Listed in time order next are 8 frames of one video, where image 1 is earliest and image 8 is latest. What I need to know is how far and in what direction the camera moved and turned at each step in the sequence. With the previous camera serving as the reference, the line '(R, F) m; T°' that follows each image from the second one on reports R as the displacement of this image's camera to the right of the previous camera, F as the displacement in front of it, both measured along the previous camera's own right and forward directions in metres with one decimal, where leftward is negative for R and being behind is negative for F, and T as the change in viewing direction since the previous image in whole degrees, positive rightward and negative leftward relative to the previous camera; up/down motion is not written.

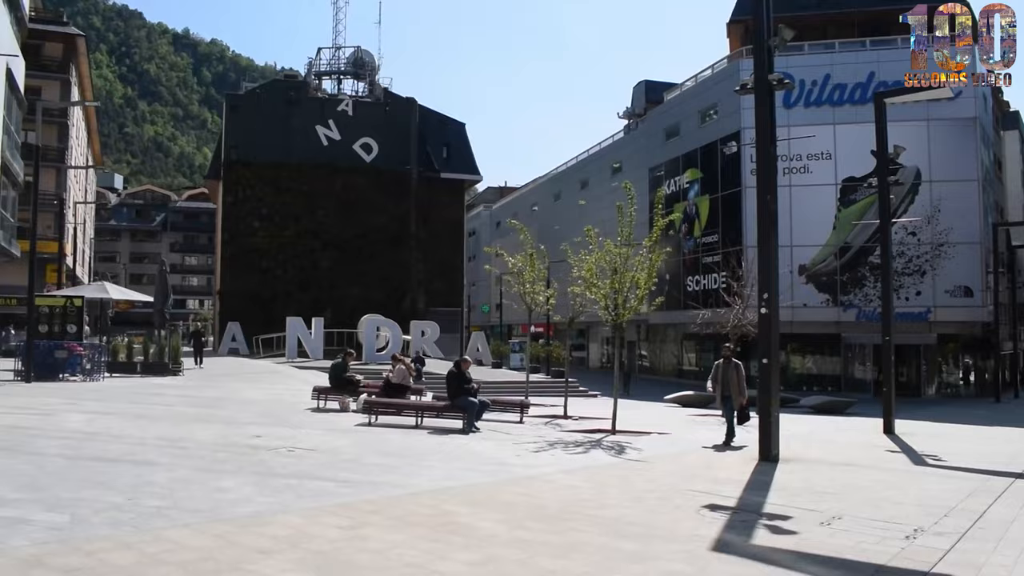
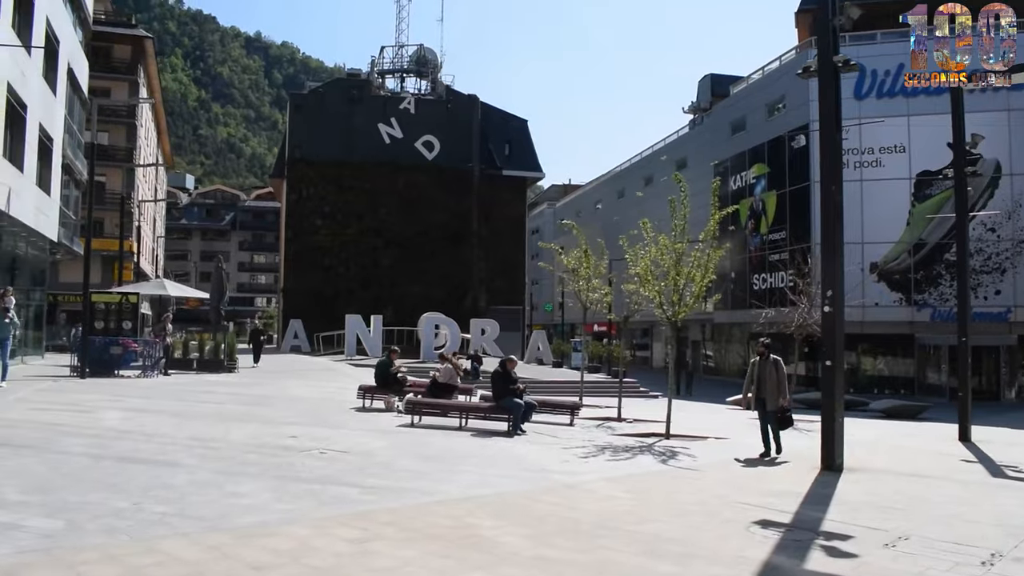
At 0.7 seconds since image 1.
(+0.3, +0.6) m; -4°
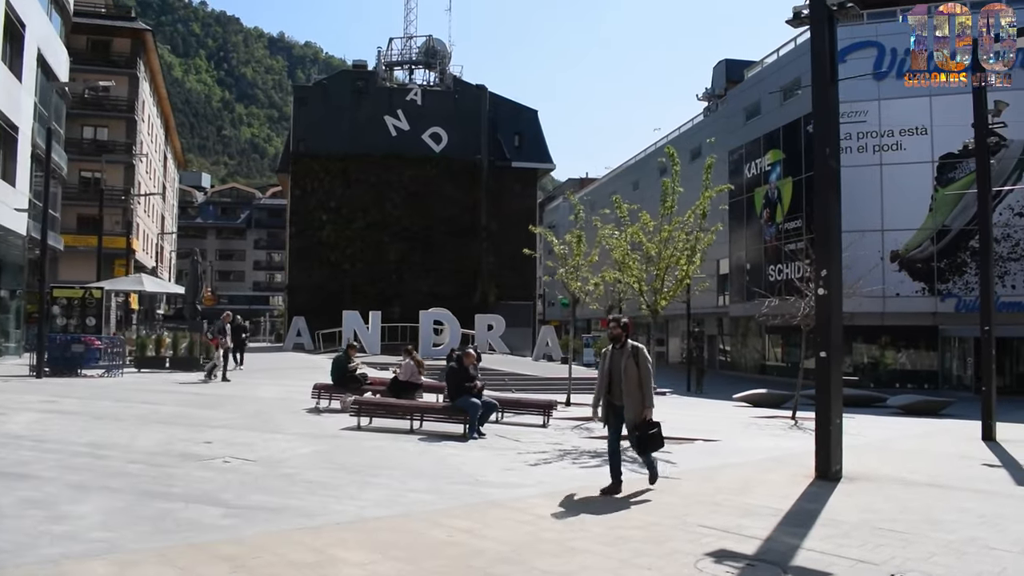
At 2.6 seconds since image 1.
(+1.0, +1.6) m; -2°
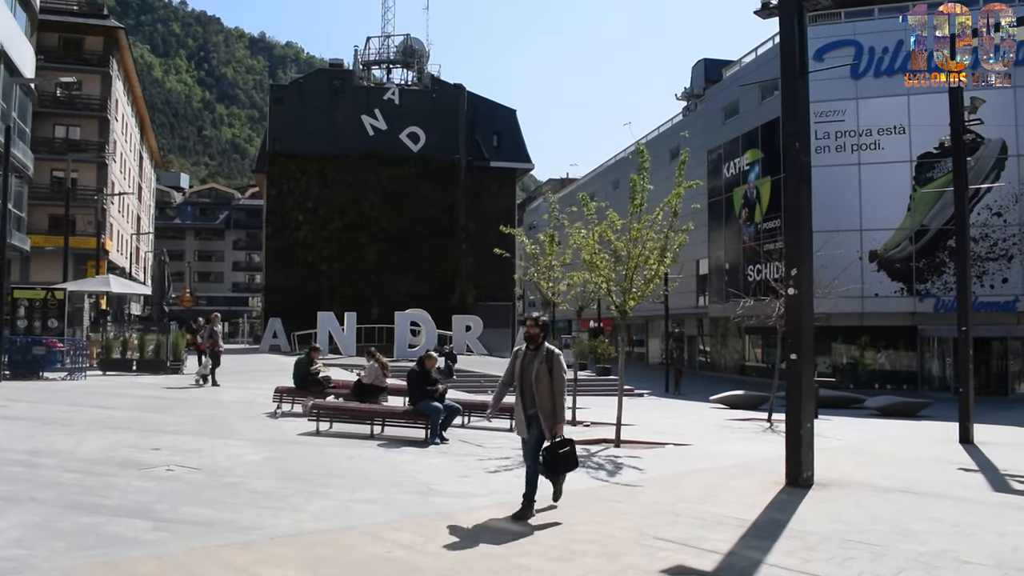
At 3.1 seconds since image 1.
(+0.3, +0.4) m; +1°
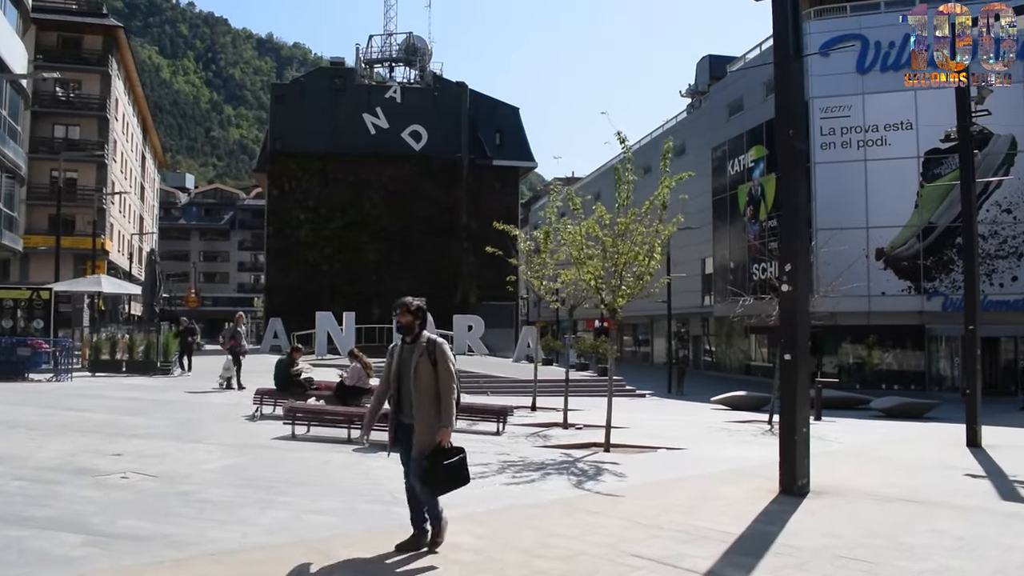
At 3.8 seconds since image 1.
(+0.4, +0.5) m; -1°
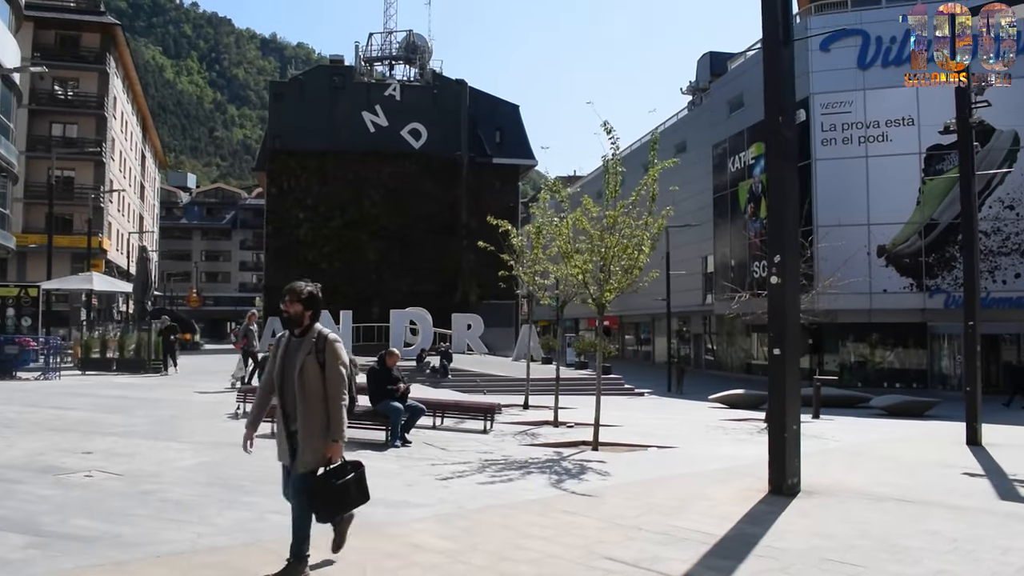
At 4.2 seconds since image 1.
(+0.3, +0.3) m; 0°
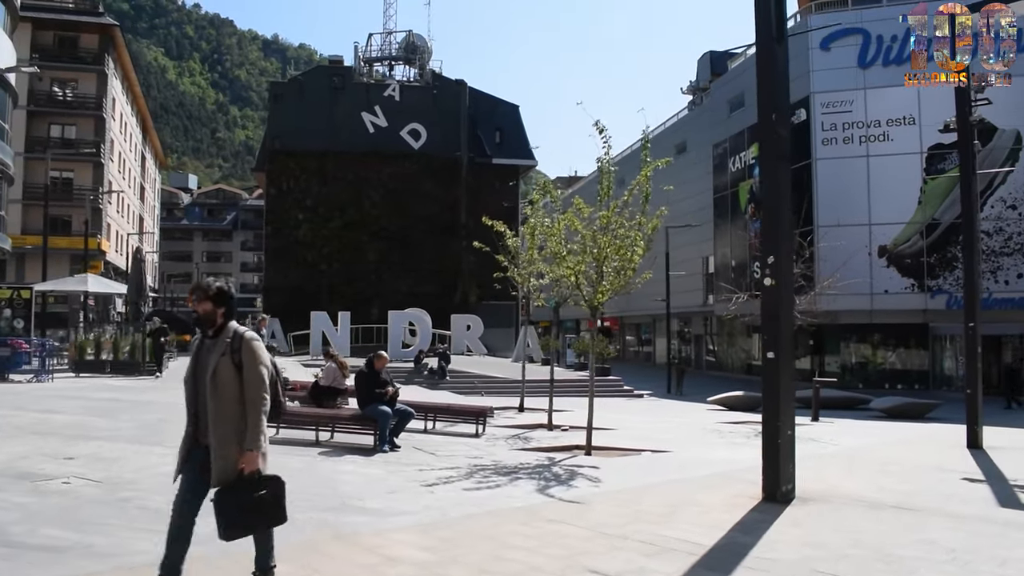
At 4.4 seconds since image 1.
(+0.2, +0.2) m; 0°
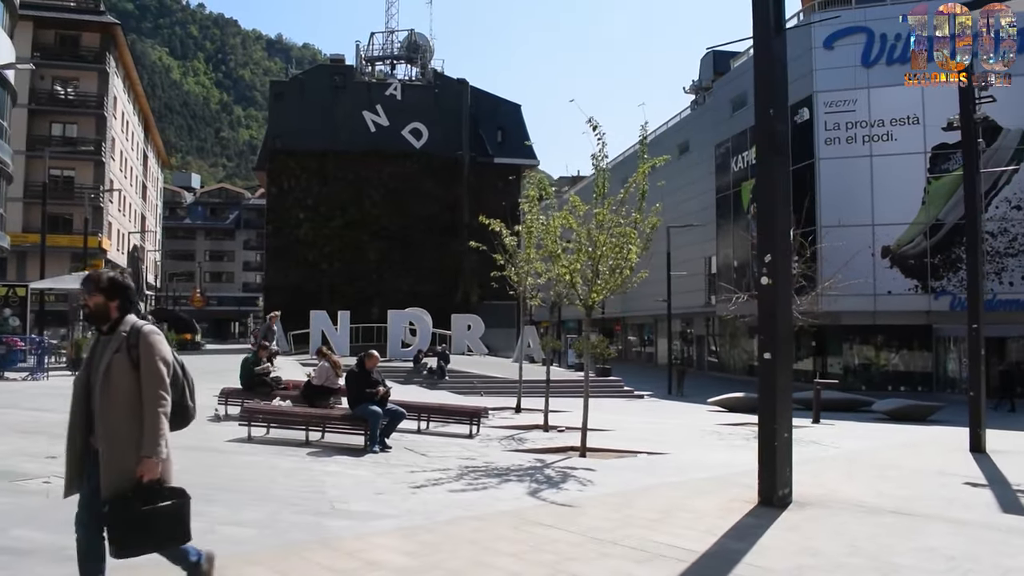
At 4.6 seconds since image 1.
(+0.1, +0.2) m; 0°
